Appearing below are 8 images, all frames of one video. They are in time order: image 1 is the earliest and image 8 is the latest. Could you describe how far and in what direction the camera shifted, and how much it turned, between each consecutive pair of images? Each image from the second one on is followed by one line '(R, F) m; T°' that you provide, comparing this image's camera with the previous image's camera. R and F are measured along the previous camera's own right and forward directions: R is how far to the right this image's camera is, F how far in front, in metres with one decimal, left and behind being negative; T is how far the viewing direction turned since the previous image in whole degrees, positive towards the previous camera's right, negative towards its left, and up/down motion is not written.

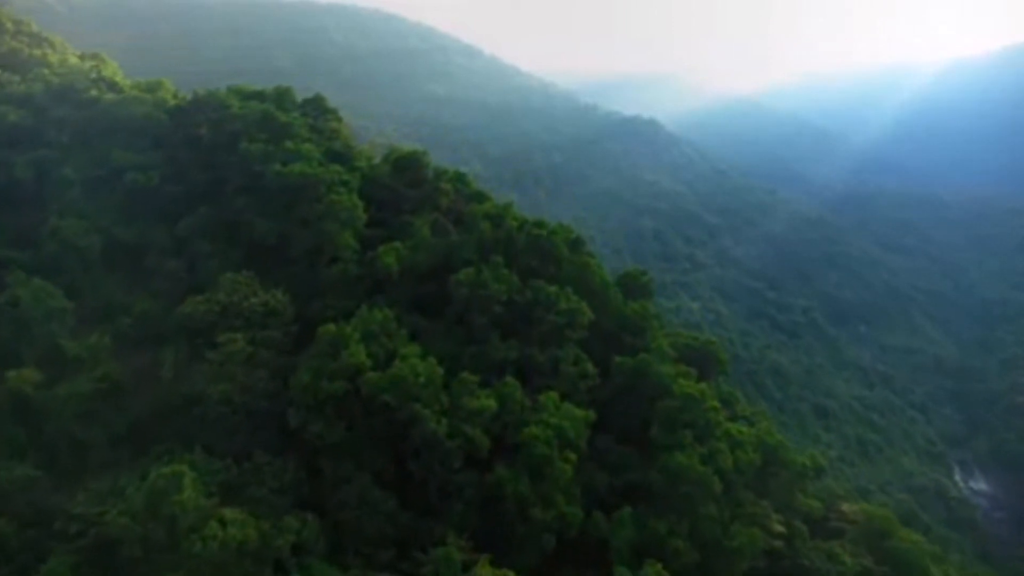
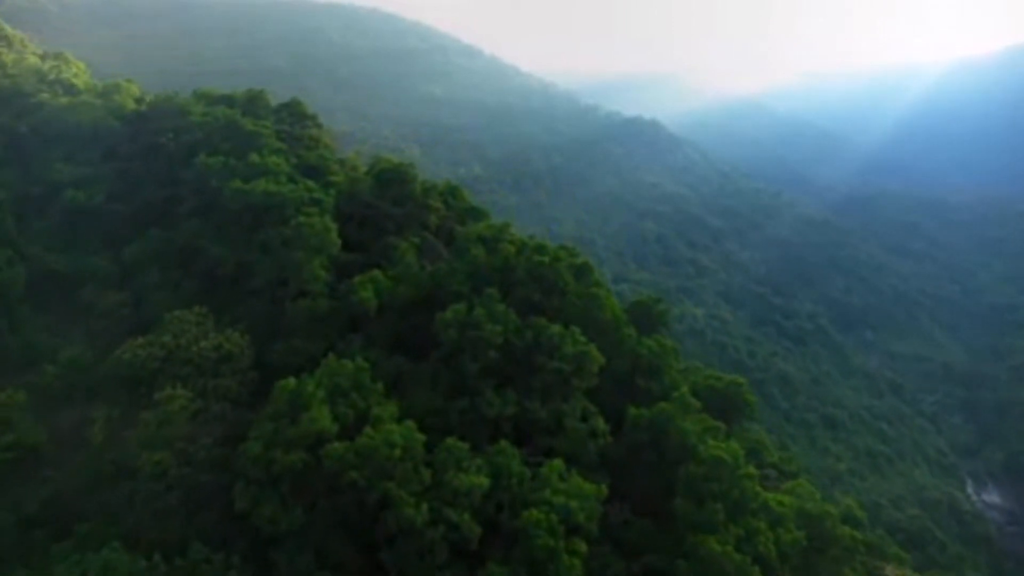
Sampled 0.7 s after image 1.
(0.0, +1.7) m; 0°
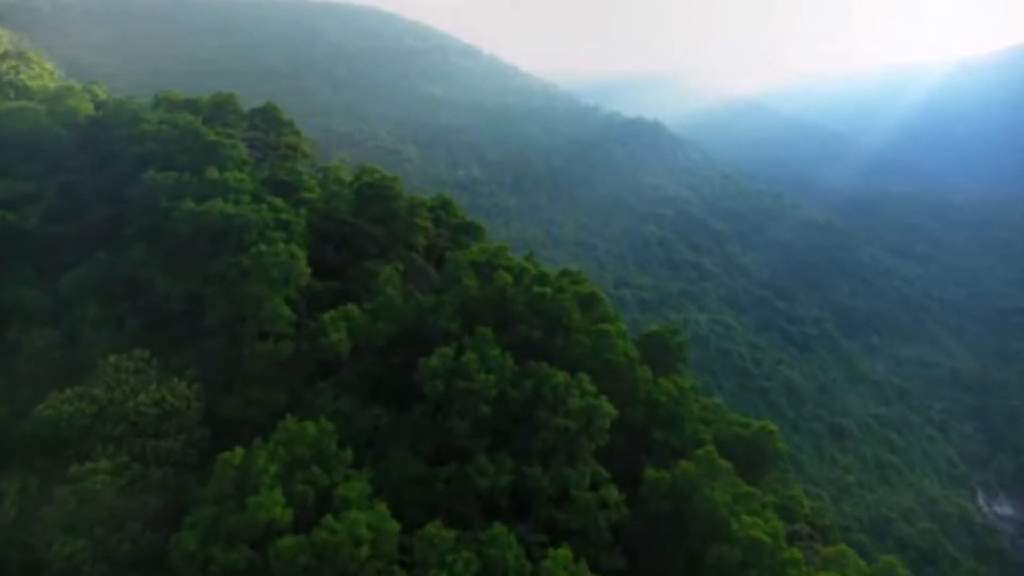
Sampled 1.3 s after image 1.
(0.0, +1.5) m; 0°
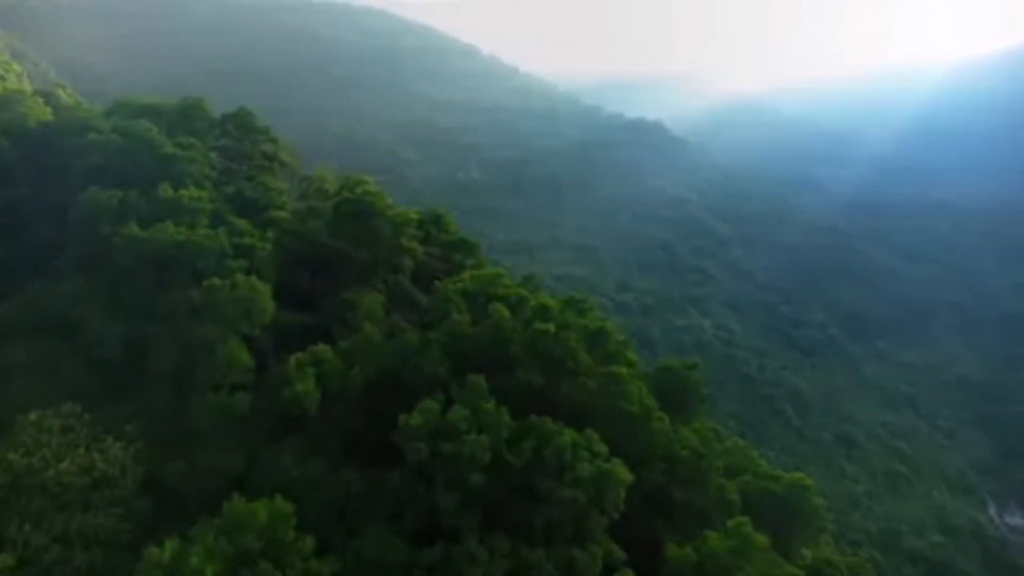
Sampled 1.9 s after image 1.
(0.0, +1.3) m; 0°
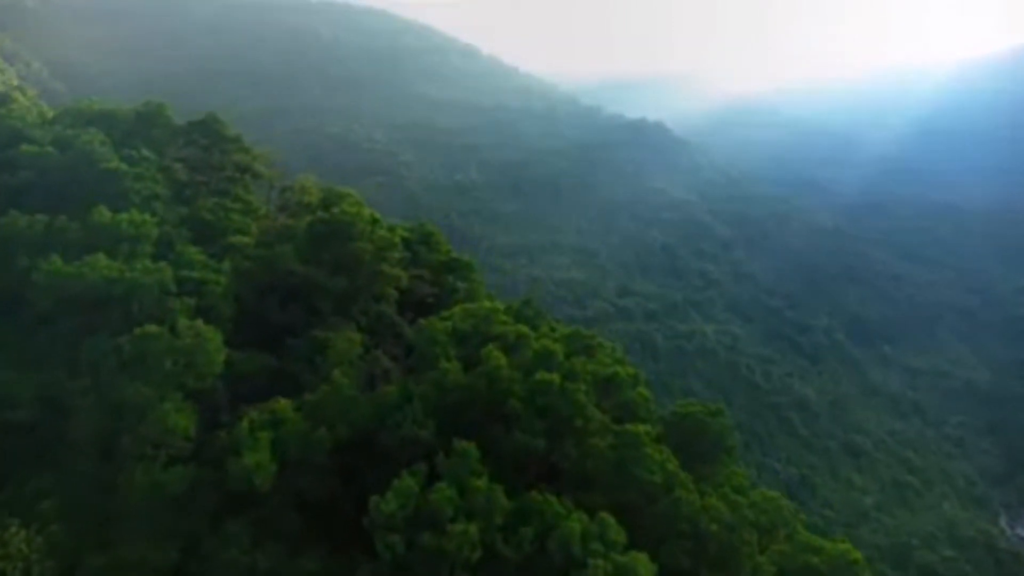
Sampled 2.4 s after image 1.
(0.0, +1.3) m; 0°
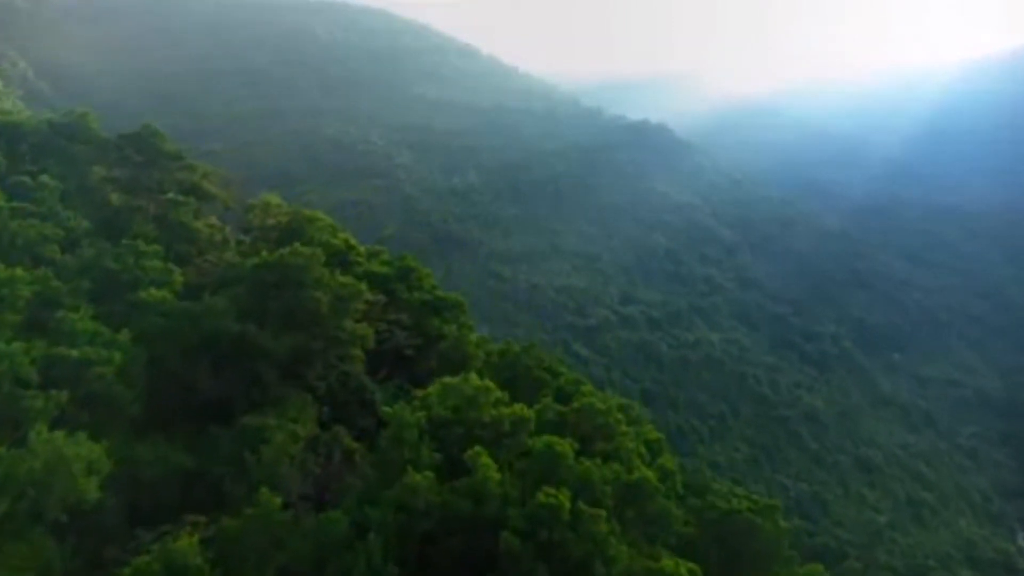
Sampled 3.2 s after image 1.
(0.0, +1.9) m; 0°
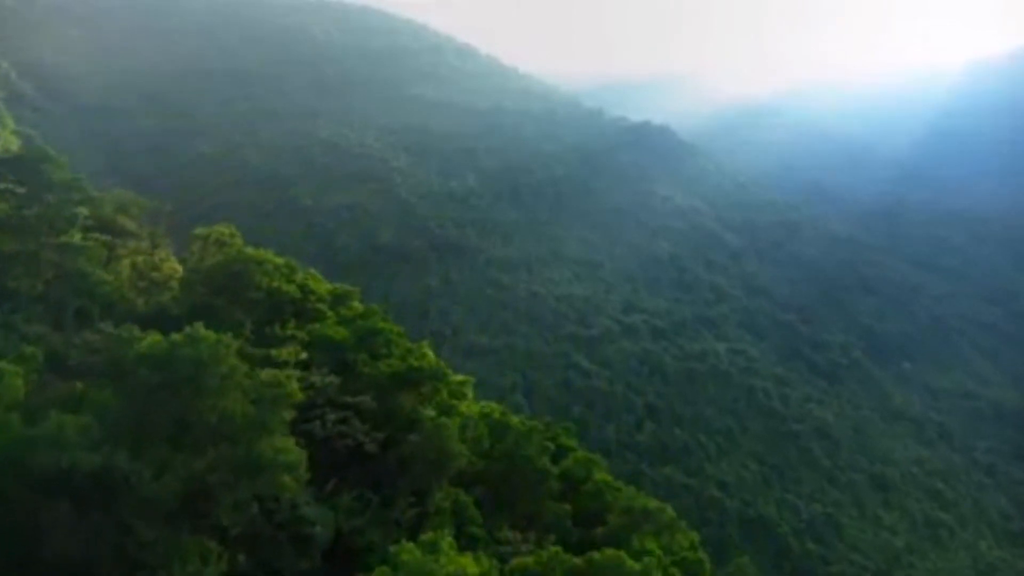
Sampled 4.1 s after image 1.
(0.0, +2.2) m; 0°
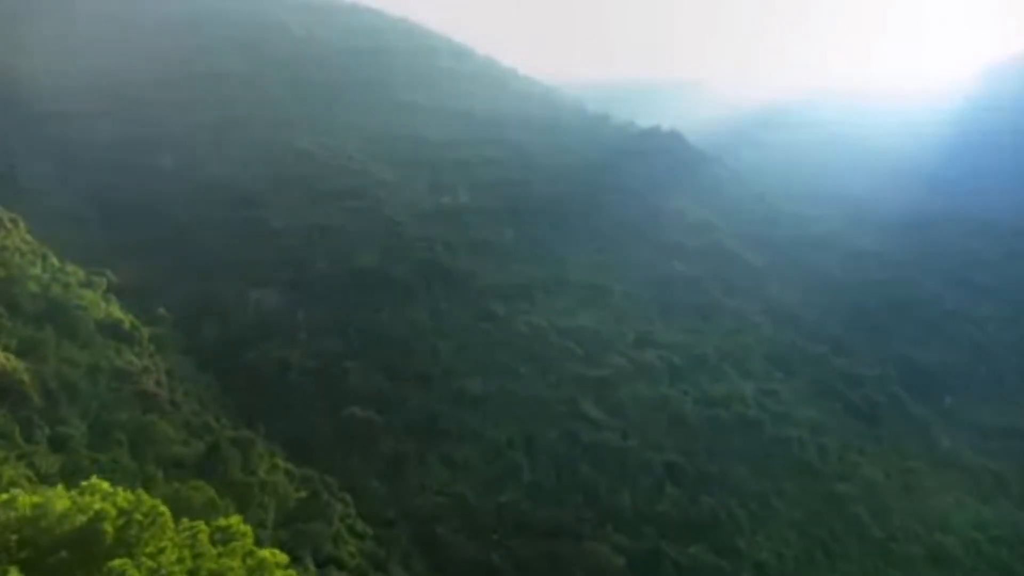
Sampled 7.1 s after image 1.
(+0.1, +7.4) m; 0°
